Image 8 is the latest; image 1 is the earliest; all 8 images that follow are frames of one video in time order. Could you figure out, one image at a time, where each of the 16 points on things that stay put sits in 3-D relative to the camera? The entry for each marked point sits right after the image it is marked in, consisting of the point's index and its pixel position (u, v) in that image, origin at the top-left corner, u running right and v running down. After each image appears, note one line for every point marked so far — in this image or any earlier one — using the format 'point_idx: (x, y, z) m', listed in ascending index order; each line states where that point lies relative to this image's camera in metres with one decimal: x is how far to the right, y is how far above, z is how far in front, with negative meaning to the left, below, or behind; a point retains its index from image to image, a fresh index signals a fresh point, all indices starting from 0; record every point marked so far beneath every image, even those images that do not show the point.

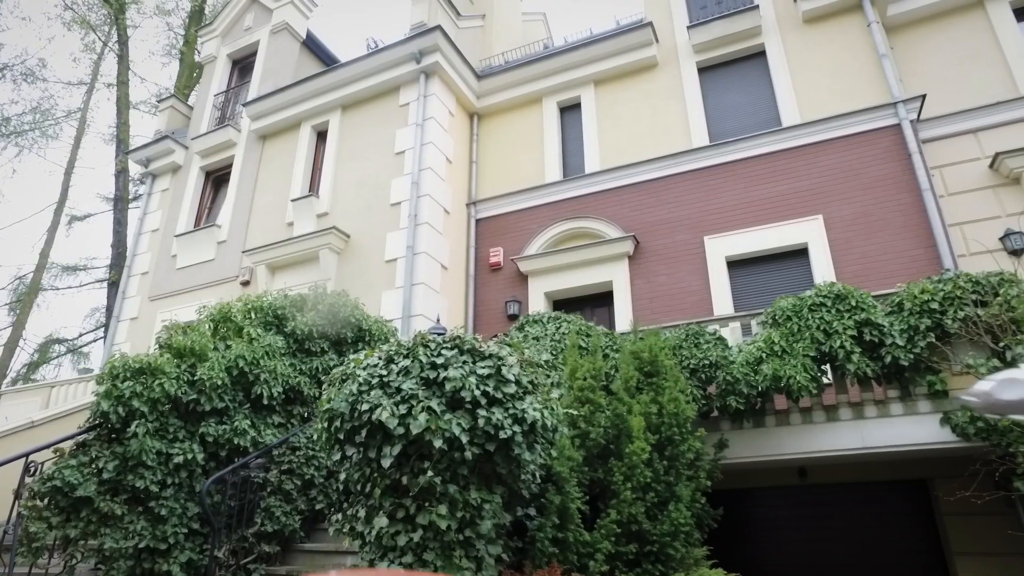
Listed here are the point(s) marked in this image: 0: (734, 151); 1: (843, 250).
0: (+3.0, +1.9, +8.0) m
1: (+4.0, +0.5, +7.1) m
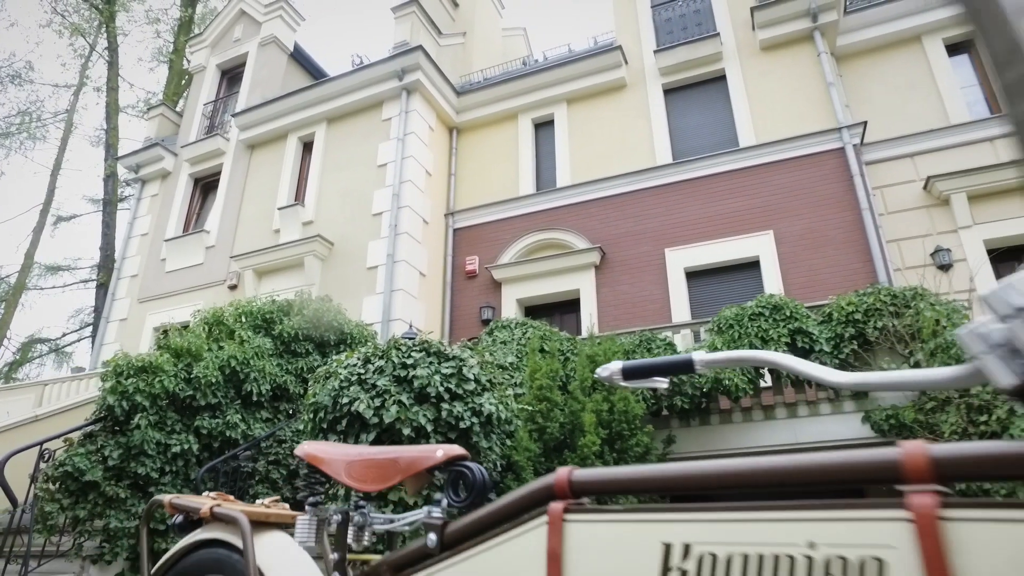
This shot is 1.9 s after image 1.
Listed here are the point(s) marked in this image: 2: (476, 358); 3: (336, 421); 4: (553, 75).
0: (+2.6, +1.7, +8.6) m
1: (+3.6, +0.3, +7.7) m
2: (-0.3, -0.5, +4.5) m
3: (-1.2, -0.9, +4.1) m
4: (+0.7, +3.5, +9.8) m
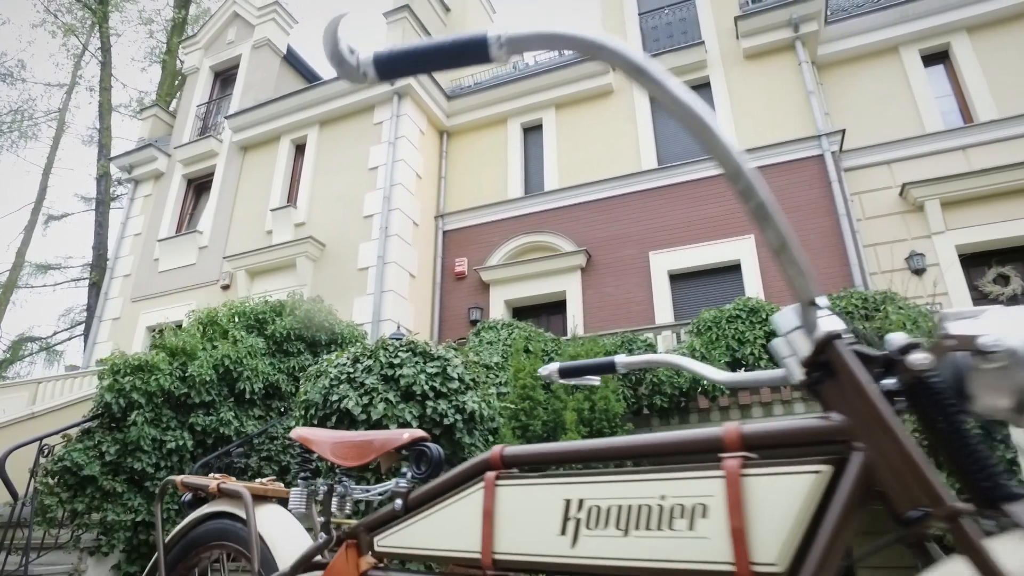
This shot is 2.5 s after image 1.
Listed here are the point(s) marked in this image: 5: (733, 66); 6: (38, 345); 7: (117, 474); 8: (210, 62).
0: (+2.5, +1.7, +8.8) m
1: (+3.5, +0.3, +7.9) m
2: (-0.4, -0.6, +4.7) m
3: (-1.3, -0.9, +4.3) m
4: (+0.5, +3.5, +10.0) m
5: (+3.4, +3.5, +9.2) m
6: (-12.4, -1.5, +15.5) m
7: (-3.3, -1.5, +4.9) m
8: (-6.1, +4.6, +12.0) m
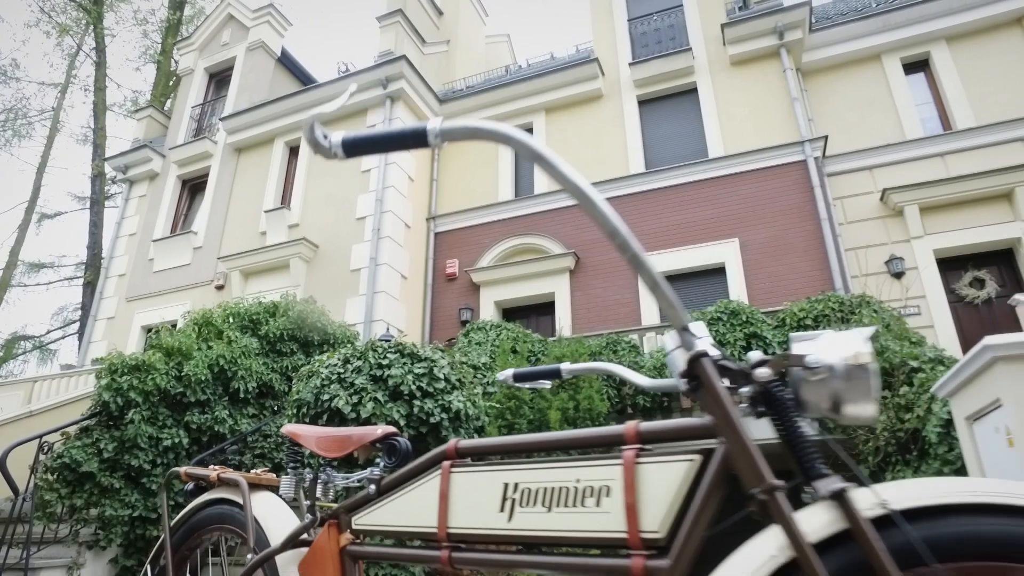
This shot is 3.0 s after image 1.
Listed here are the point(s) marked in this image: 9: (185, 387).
0: (+2.3, +1.7, +9.0) m
1: (+3.3, +0.3, +8.1) m
2: (-0.5, -0.6, +4.8) m
3: (-1.5, -1.0, +4.4) m
4: (+0.4, +3.5, +10.2) m
5: (+3.3, +3.4, +9.4) m
6: (-12.6, -1.5, +15.6) m
7: (-3.4, -1.6, +5.1) m
8: (-6.2, +4.6, +12.1) m
9: (-3.0, -0.9, +5.5) m
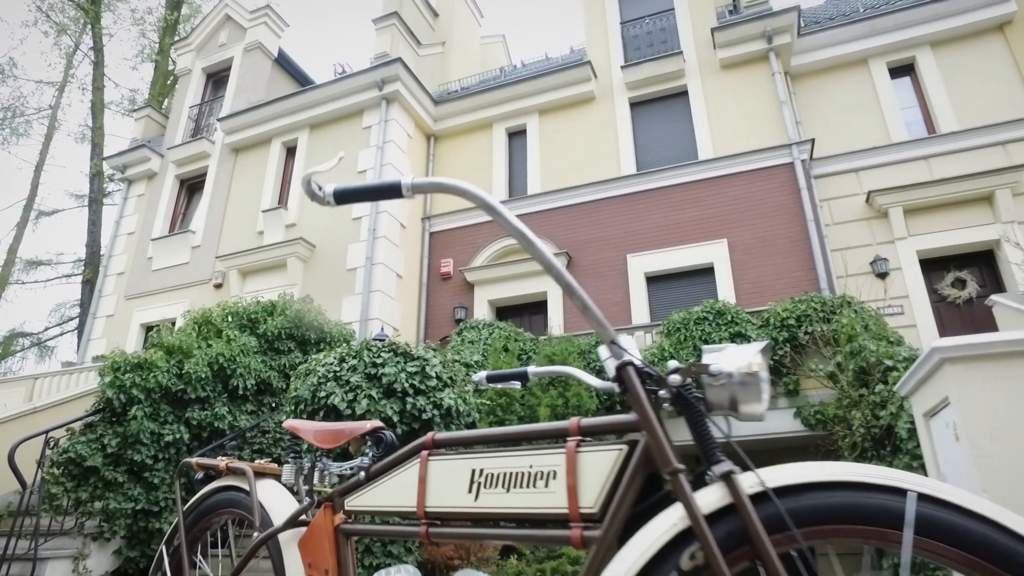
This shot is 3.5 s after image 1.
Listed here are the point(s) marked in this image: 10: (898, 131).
0: (+2.2, +1.7, +9.2) m
1: (+3.2, +0.3, +8.3) m
2: (-0.6, -0.6, +5.0) m
3: (-1.5, -1.0, +4.6) m
4: (+0.3, +3.5, +10.3) m
5: (+3.2, +3.4, +9.6) m
6: (-12.8, -1.4, +15.7) m
7: (-3.5, -1.6, +5.3) m
8: (-6.4, +4.6, +12.2) m
9: (-3.1, -0.9, +5.6) m
10: (+5.7, +2.3, +8.8) m
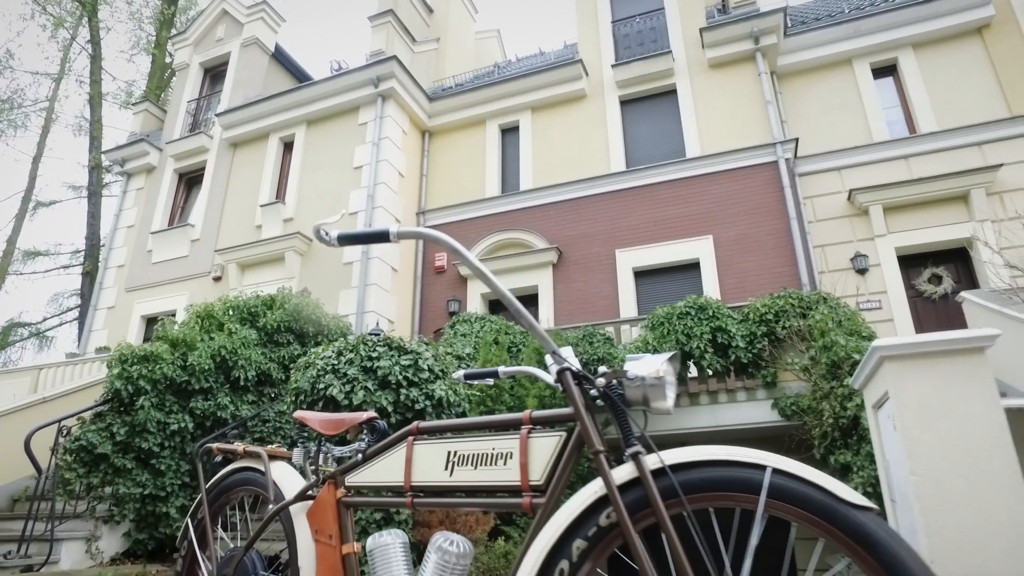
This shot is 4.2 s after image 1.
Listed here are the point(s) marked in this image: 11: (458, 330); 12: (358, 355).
0: (+2.1, +1.8, +9.5) m
1: (+3.1, +0.3, +8.6) m
2: (-0.7, -0.6, +5.3) m
3: (-1.6, -0.9, +4.9) m
4: (+0.1, +3.6, +10.5) m
5: (+3.1, +3.5, +9.8) m
6: (-12.9, -1.1, +15.9) m
7: (-3.6, -1.5, +5.5) m
8: (-6.5, +4.8, +12.3) m
9: (-3.2, -0.9, +5.9) m
10: (+5.6, +2.4, +9.0) m
11: (-0.7, -0.5, +7.5) m
12: (-1.3, -0.6, +5.0) m
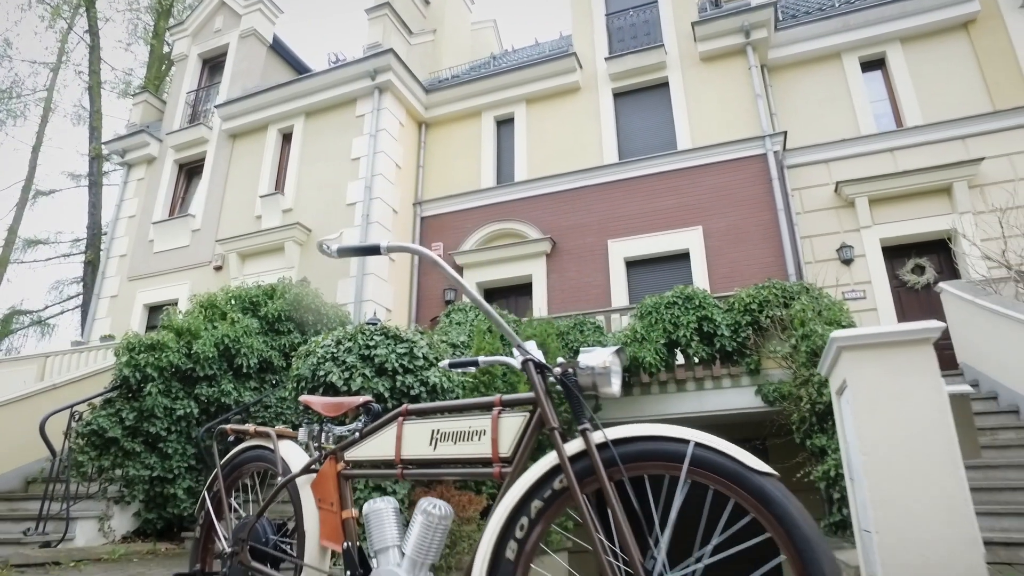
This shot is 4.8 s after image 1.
0: (+2.0, +1.9, +9.6) m
1: (+3.0, +0.5, +8.8) m
2: (-0.8, -0.5, +5.5) m
3: (-1.7, -0.9, +5.1) m
4: (+0.1, +3.8, +10.7) m
5: (+3.0, +3.7, +10.0) m
6: (-13.1, -0.8, +16.1) m
7: (-3.7, -1.4, +5.8) m
8: (-6.6, +5.0, +12.4) m
9: (-3.3, -0.8, +6.1) m
10: (+5.5, +2.6, +9.2) m
11: (-0.8, -0.4, +7.7) m
12: (-1.4, -0.5, +5.2) m
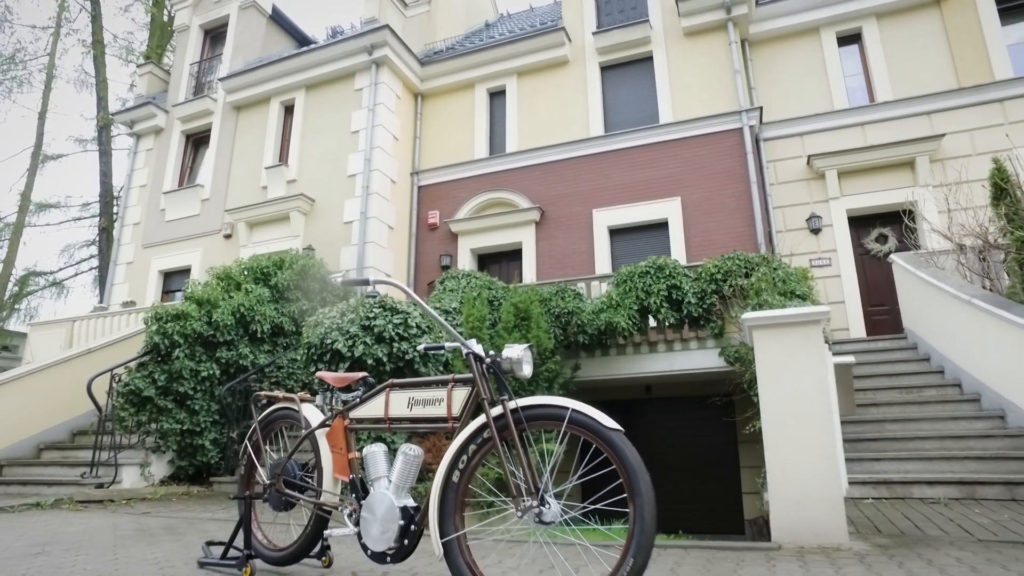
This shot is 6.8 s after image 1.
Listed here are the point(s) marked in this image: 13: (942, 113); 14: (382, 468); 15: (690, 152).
0: (+1.9, +2.5, +10.2) m
1: (+2.9, +1.0, +9.5) m
2: (-1.0, -0.2, +6.2) m
3: (-1.9, -0.7, +5.9) m
4: (-0.1, +4.4, +11.1) m
5: (+2.8, +4.3, +10.3) m
6: (-13.2, +0.2, +16.9) m
7: (-3.8, -1.2, +6.6) m
8: (-6.7, +5.8, +12.8) m
9: (-3.4, -0.5, +6.9) m
10: (+5.3, +3.1, +9.7) m
11: (-0.9, 0.0, +8.4) m
12: (-1.5, -0.3, +5.9) m
13: (+6.6, +2.7, +9.1) m
14: (-0.6, -0.8, +2.7) m
15: (+3.0, +2.2, +9.8) m
